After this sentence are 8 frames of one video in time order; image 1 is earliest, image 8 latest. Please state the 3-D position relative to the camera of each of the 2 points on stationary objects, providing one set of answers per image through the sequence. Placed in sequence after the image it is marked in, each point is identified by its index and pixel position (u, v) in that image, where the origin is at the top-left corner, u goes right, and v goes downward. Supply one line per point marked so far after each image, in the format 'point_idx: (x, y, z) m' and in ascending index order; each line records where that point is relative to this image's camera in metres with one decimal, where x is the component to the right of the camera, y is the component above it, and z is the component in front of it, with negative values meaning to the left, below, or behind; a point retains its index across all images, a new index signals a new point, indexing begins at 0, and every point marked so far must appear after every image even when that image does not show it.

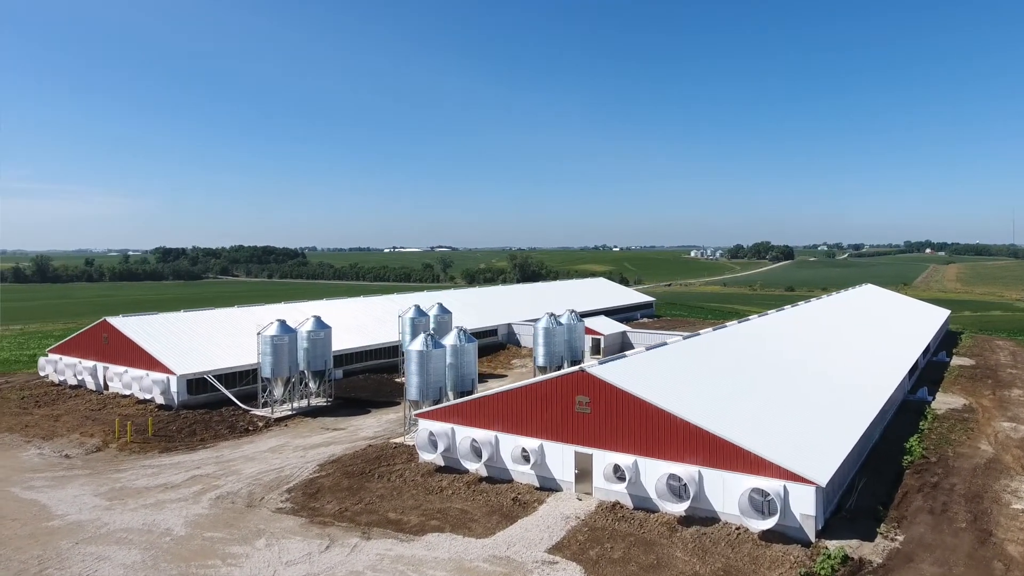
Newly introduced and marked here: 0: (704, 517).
0: (+4.4, -5.3, +15.2) m
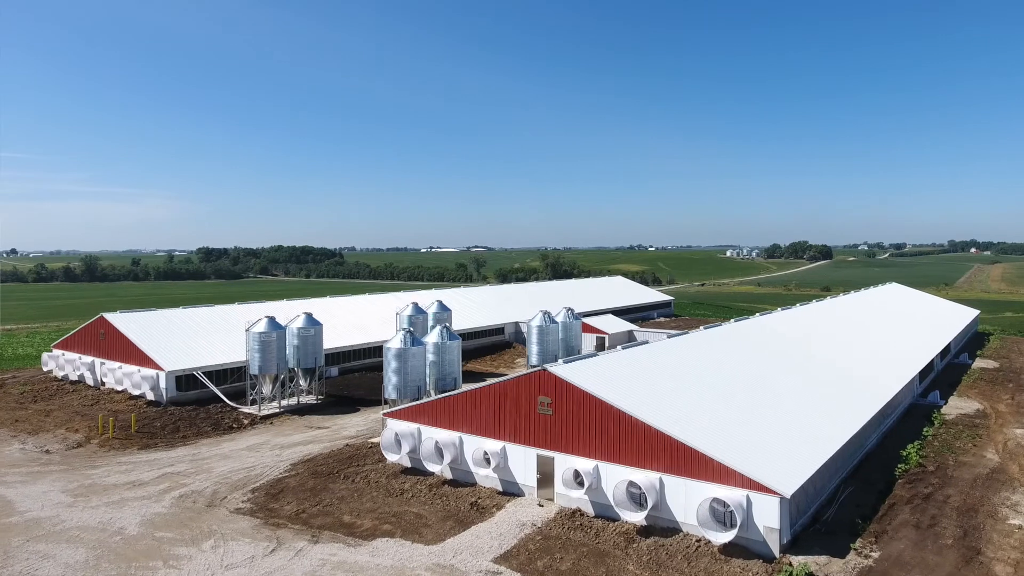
0: (+3.3, -5.2, +14.2) m
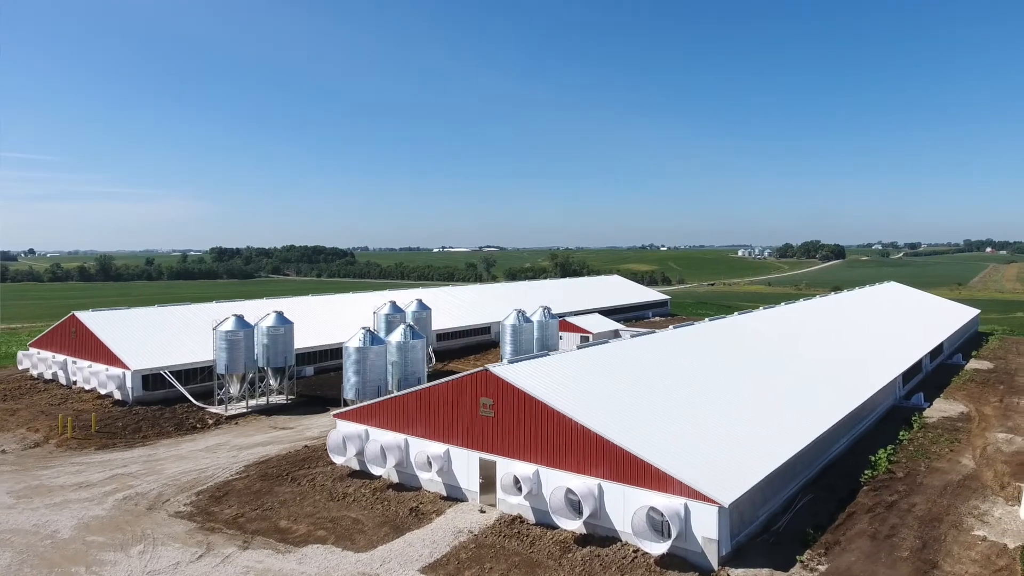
0: (+1.9, -5.1, +13.4) m
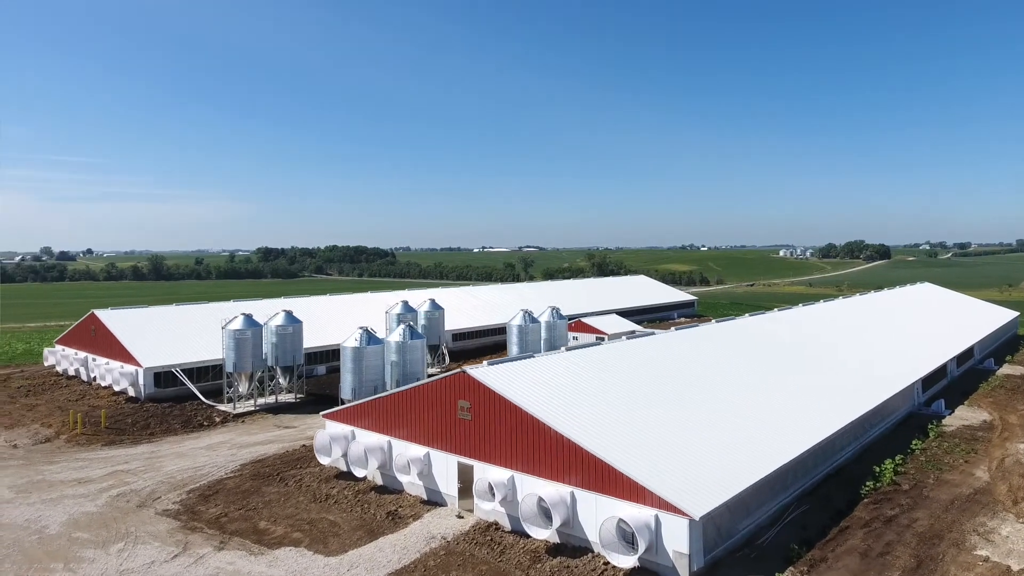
0: (+1.3, -5.1, +12.9) m
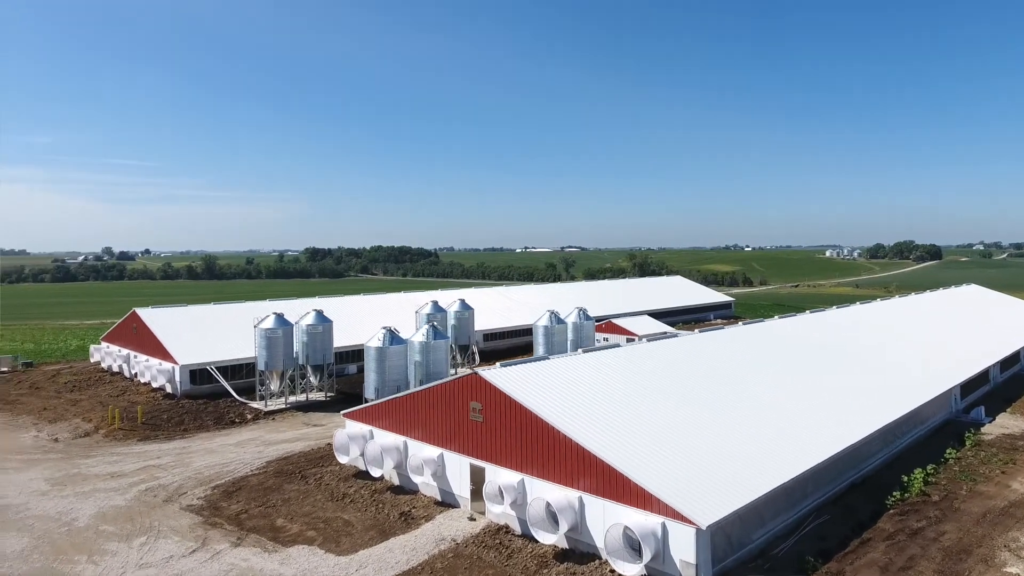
0: (+1.4, -5.1, +12.7) m
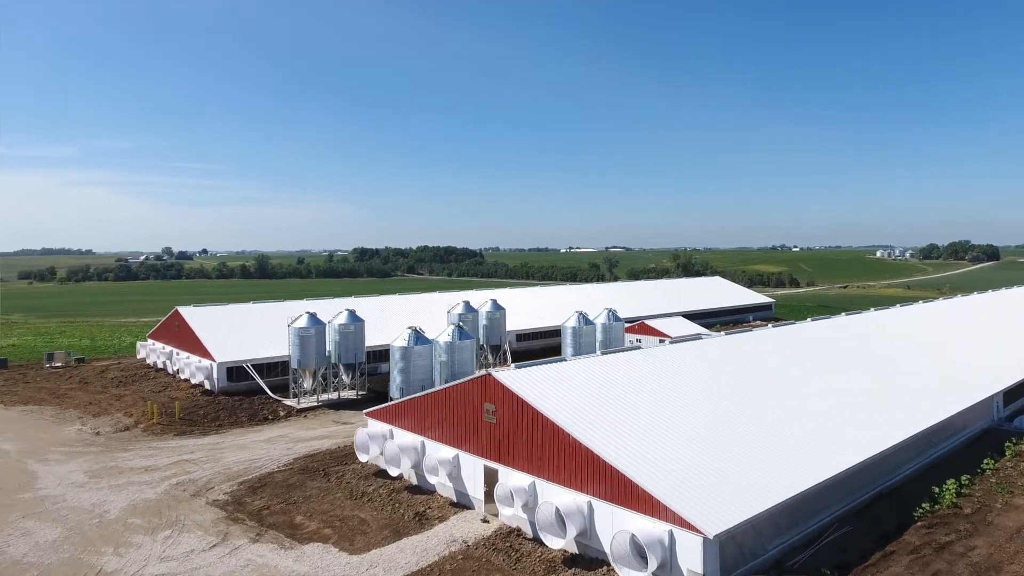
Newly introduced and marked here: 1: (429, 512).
0: (+1.5, -5.2, +12.5) m
1: (-2.0, -5.4, +15.6) m
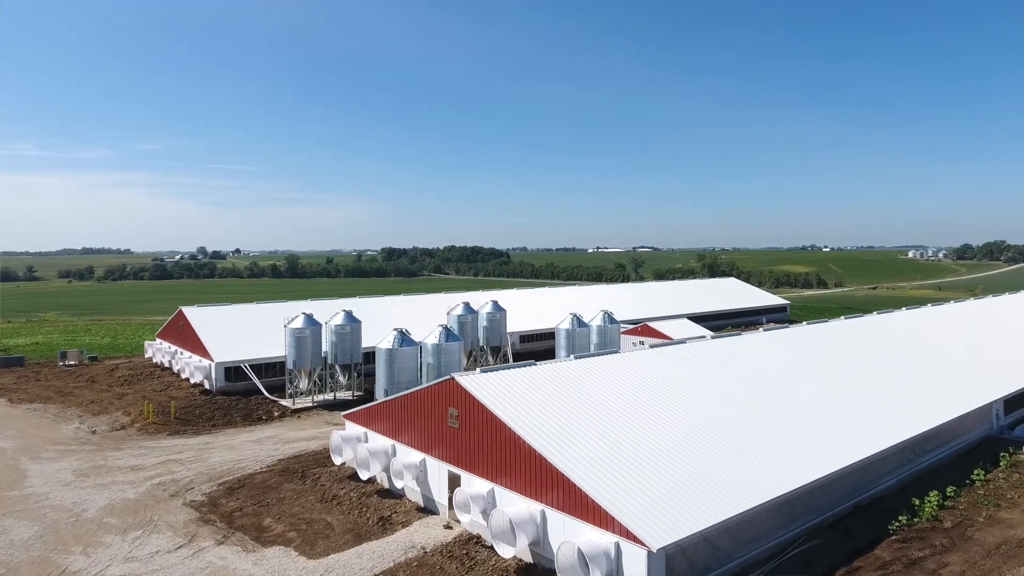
0: (+0.6, -5.2, +12.2) m
1: (-2.8, -5.4, +15.5) m
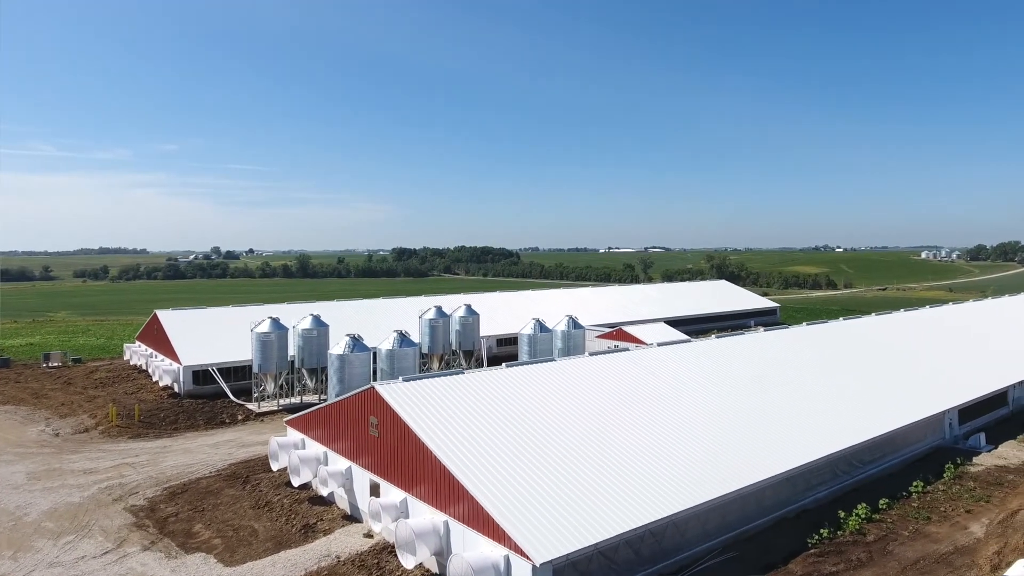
0: (-1.2, -5.4, +12.2) m
1: (-4.6, -5.6, +15.5) m
